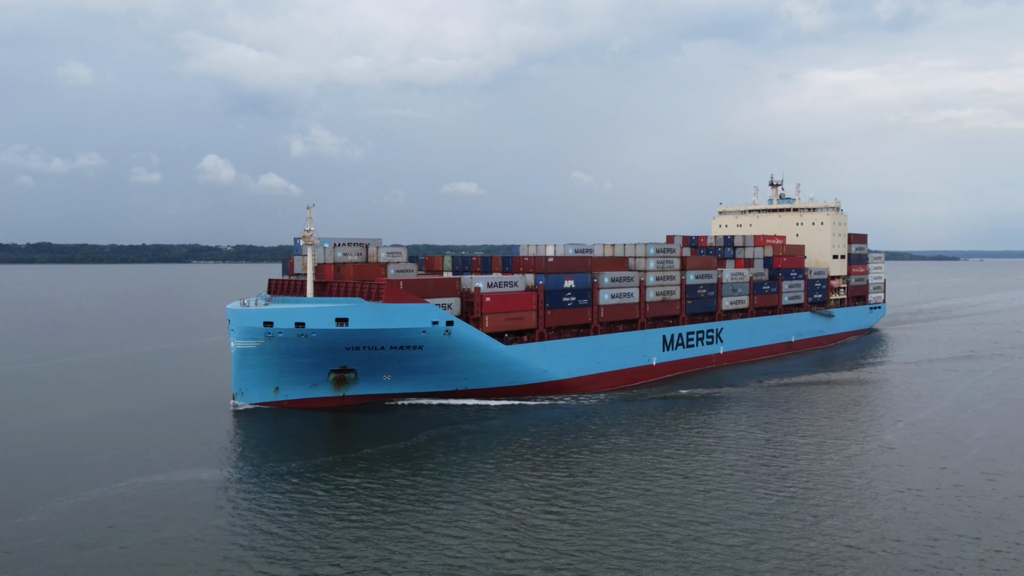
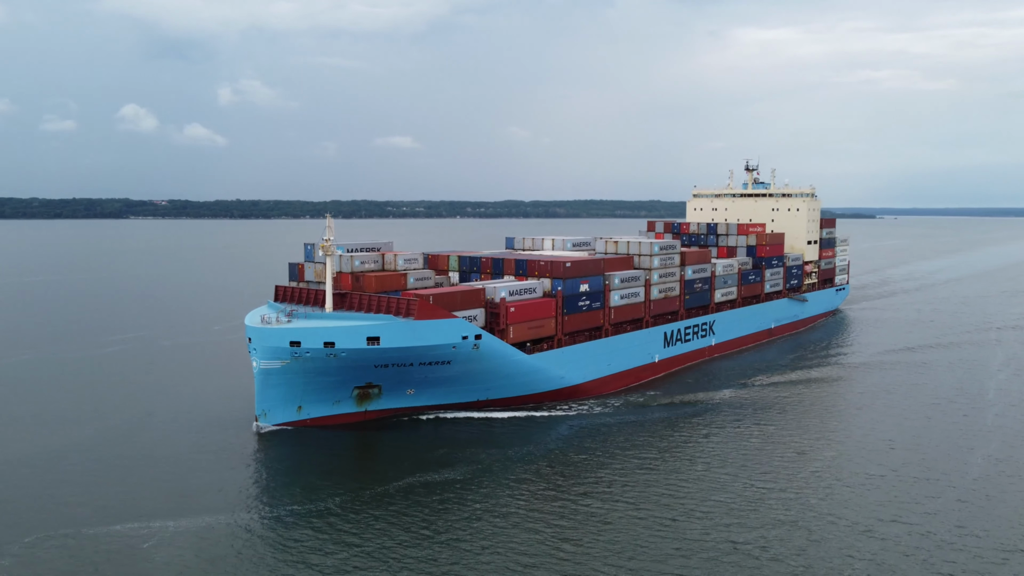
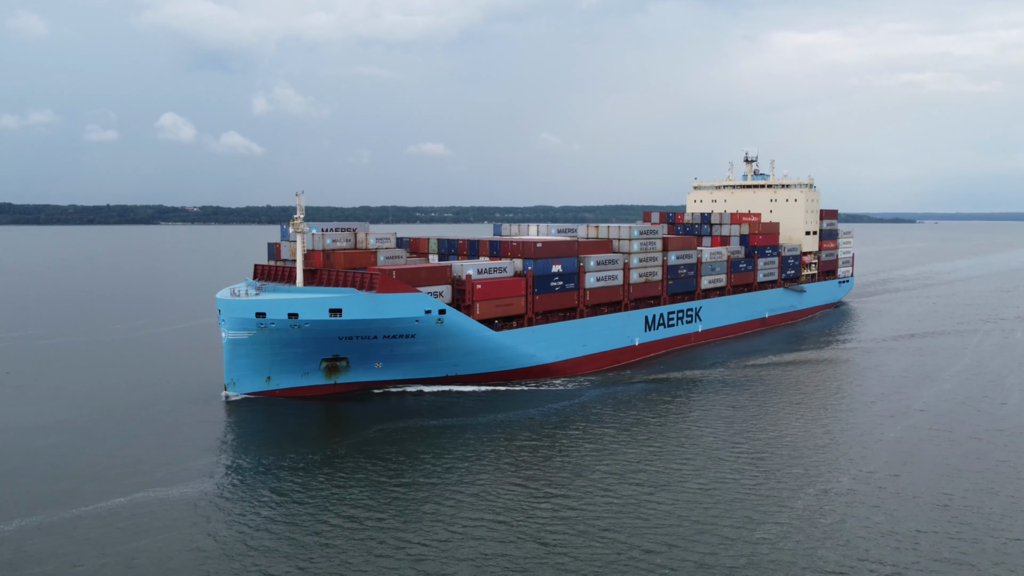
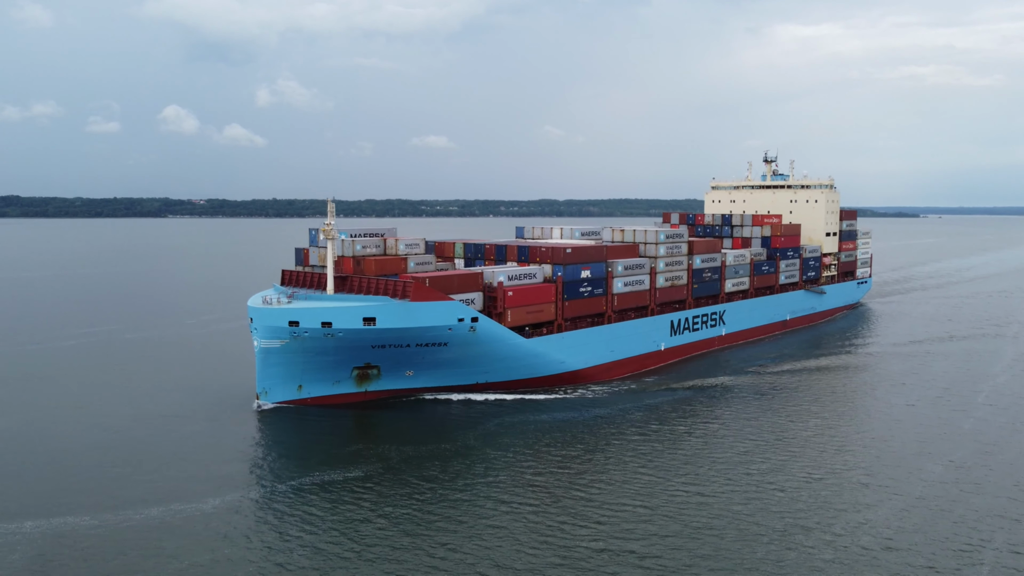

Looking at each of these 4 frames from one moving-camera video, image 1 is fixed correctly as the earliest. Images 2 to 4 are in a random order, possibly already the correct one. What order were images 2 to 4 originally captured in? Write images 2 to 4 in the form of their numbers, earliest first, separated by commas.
3, 4, 2
